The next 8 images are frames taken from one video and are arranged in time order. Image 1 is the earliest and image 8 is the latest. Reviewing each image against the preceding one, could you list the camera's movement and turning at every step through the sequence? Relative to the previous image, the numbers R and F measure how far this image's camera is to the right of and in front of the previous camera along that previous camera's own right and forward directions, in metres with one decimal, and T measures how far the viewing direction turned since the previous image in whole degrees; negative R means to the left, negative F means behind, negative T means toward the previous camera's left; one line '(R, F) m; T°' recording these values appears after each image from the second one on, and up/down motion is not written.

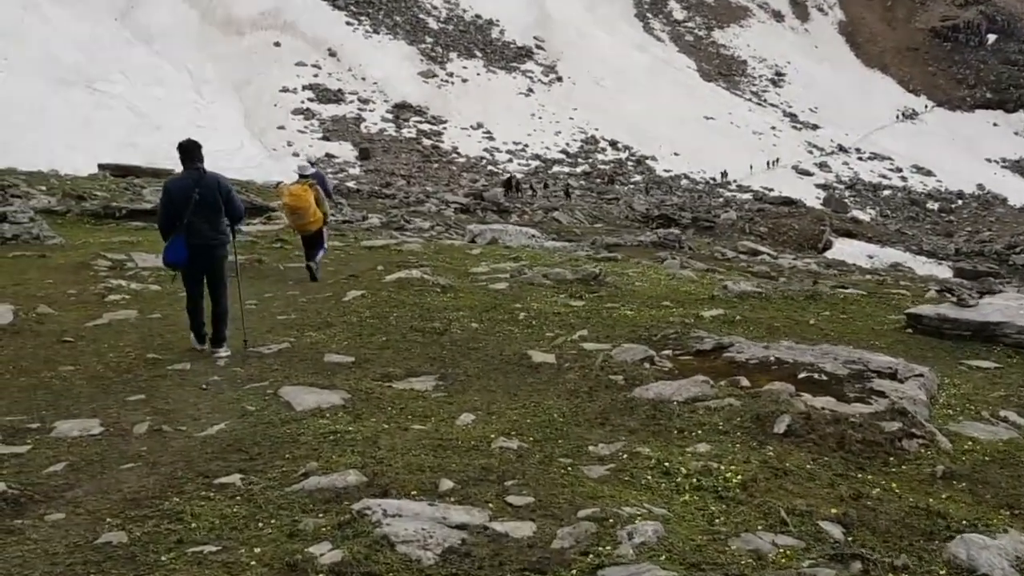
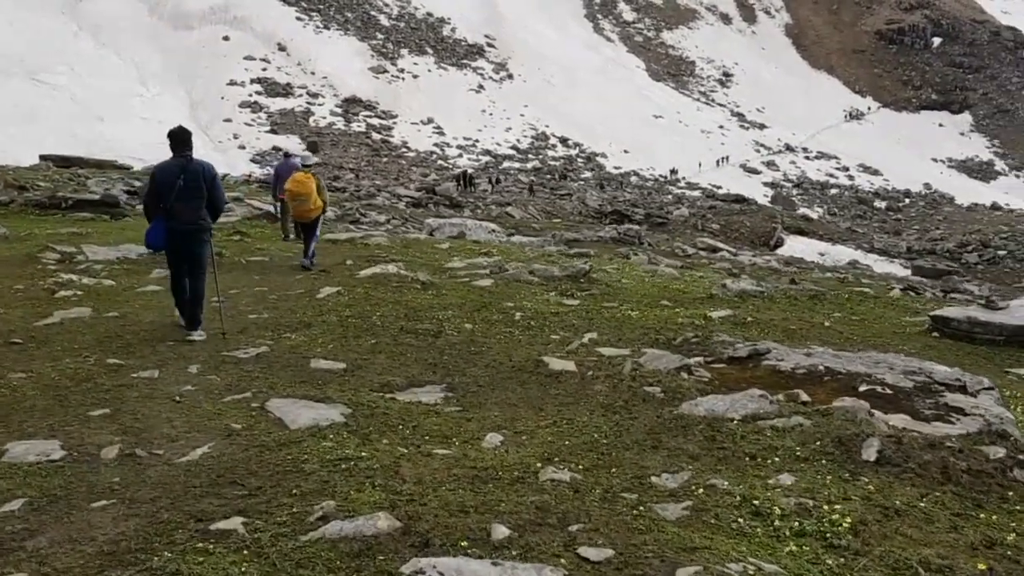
(-0.5, +1.0) m; +3°
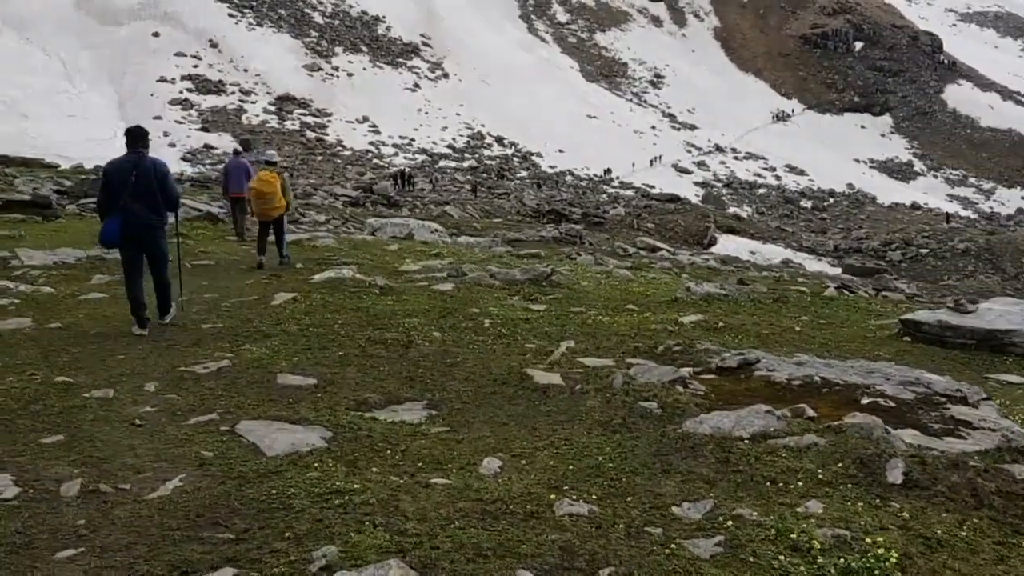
(-0.3, +0.4) m; +4°
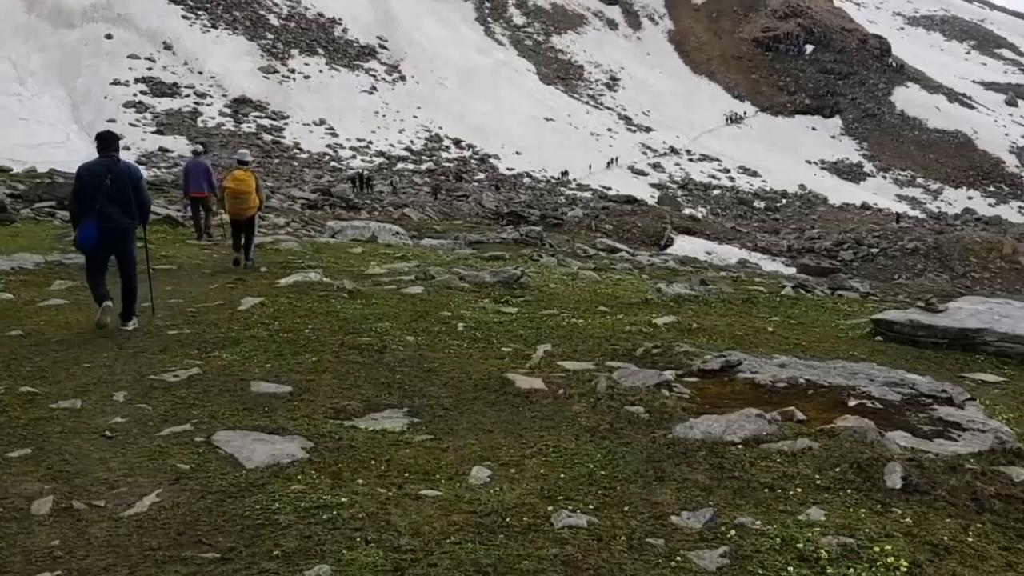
(-0.2, +0.2) m; +2°
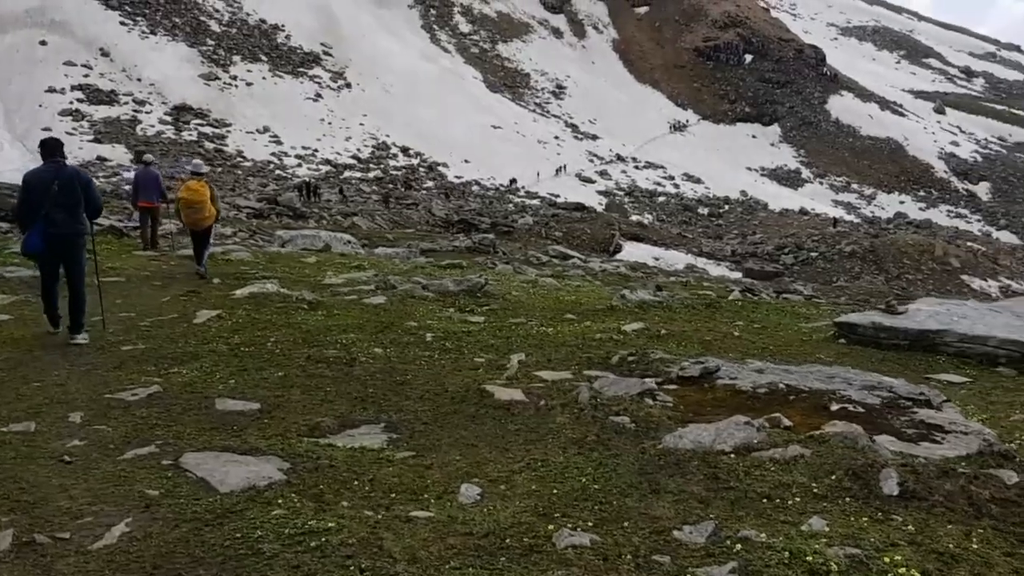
(-0.2, +0.2) m; +3°
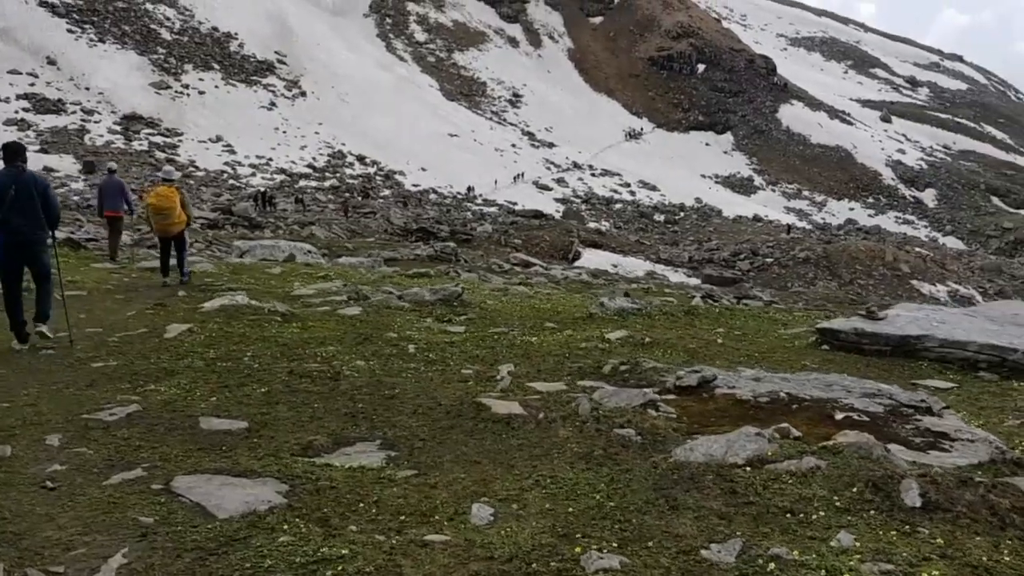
(-0.3, +0.2) m; +2°
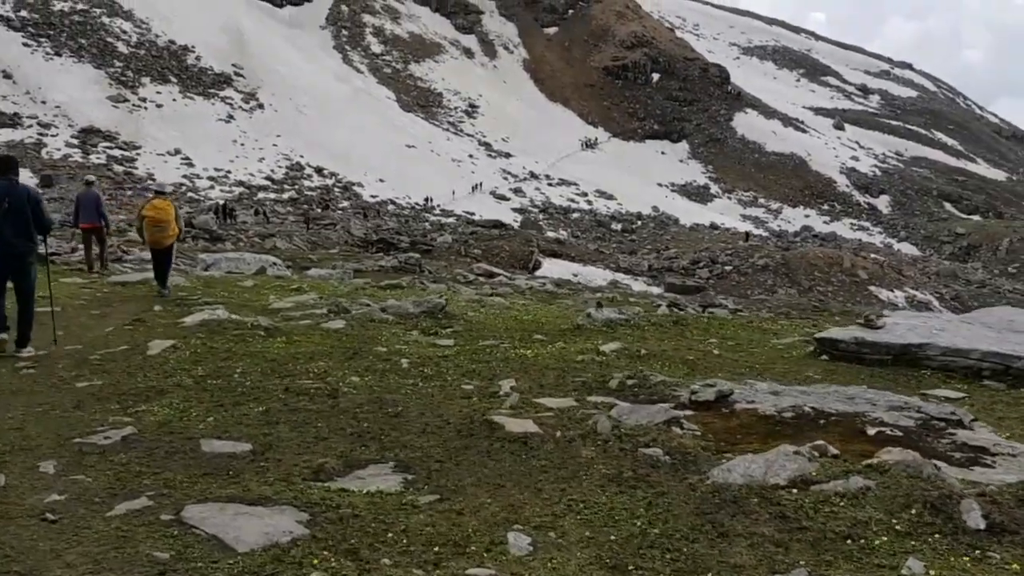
(-0.4, +0.3) m; +2°
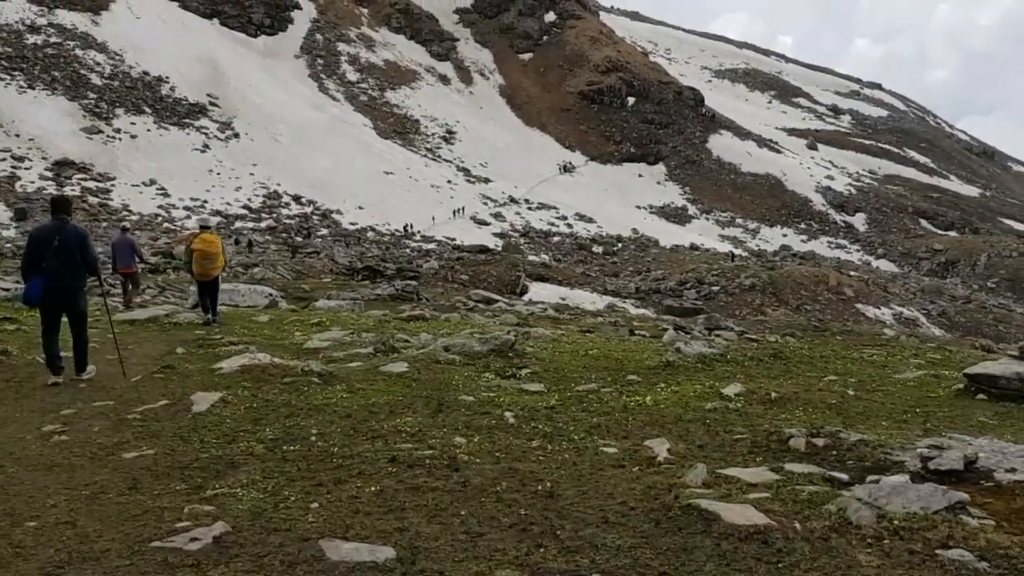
(-1.2, +1.6) m; +1°
